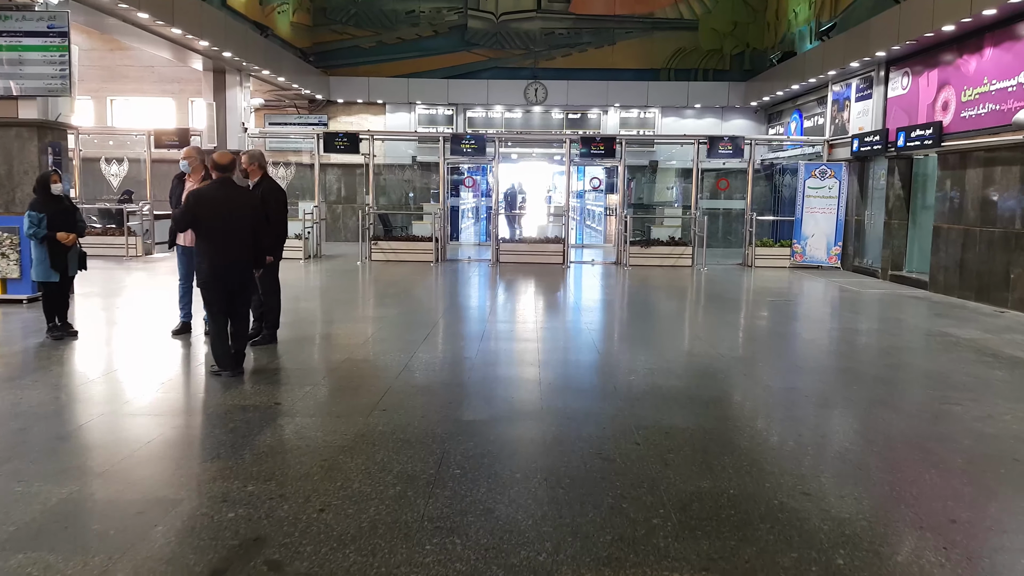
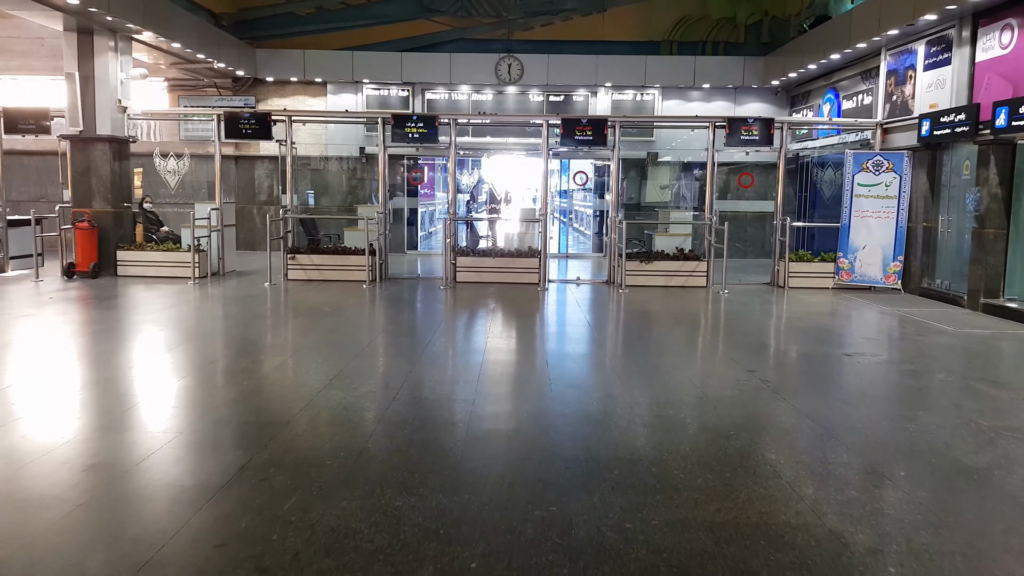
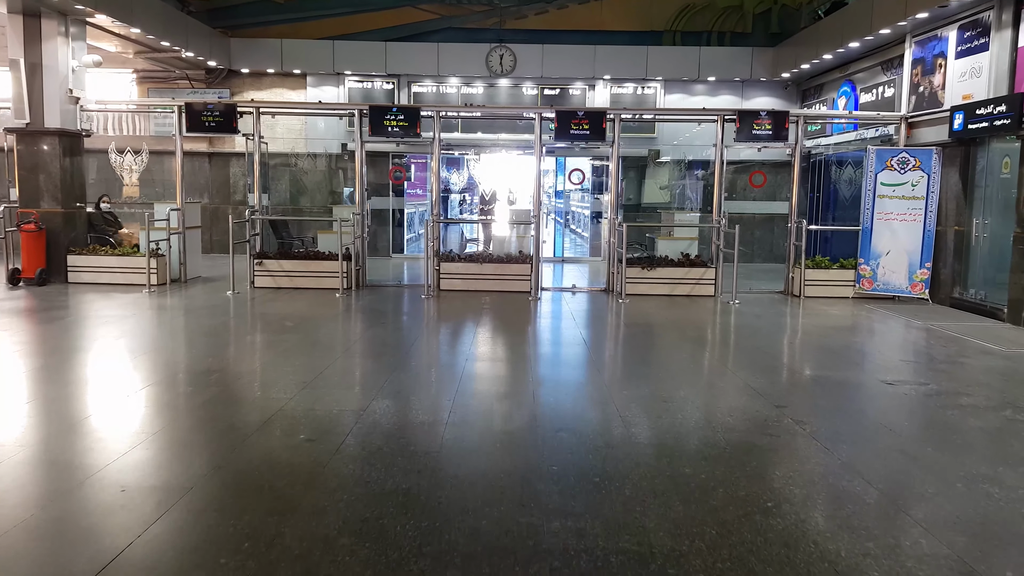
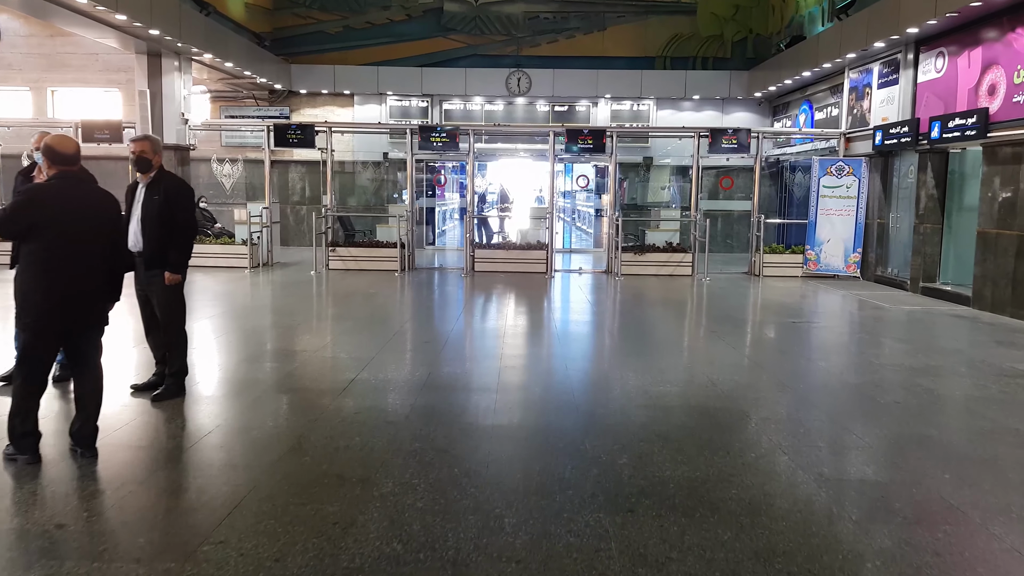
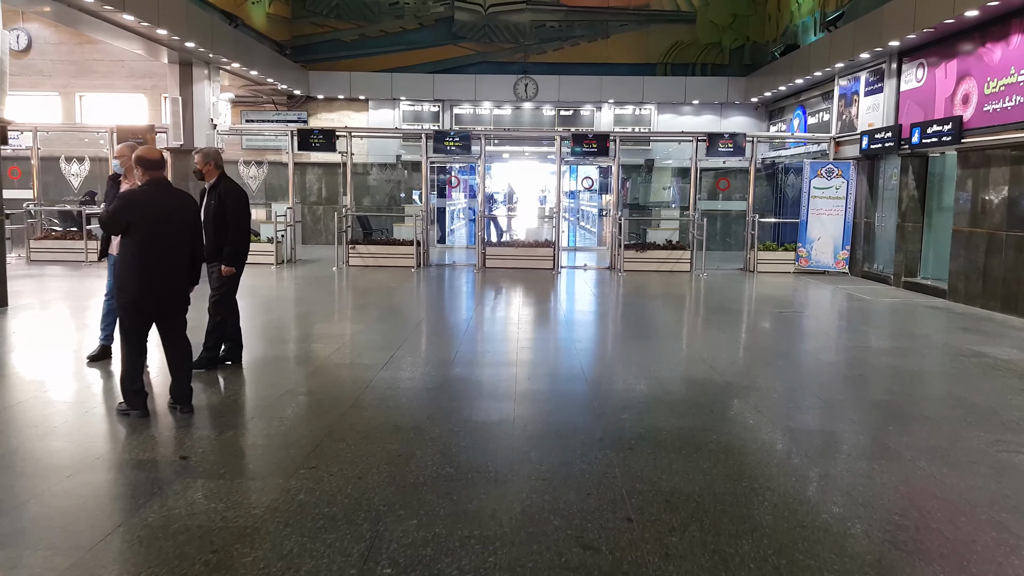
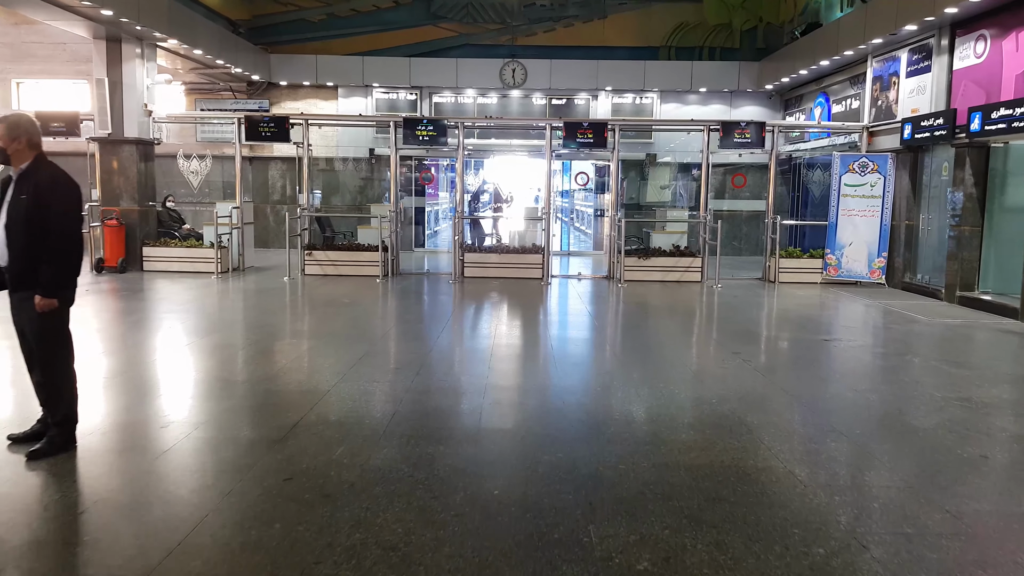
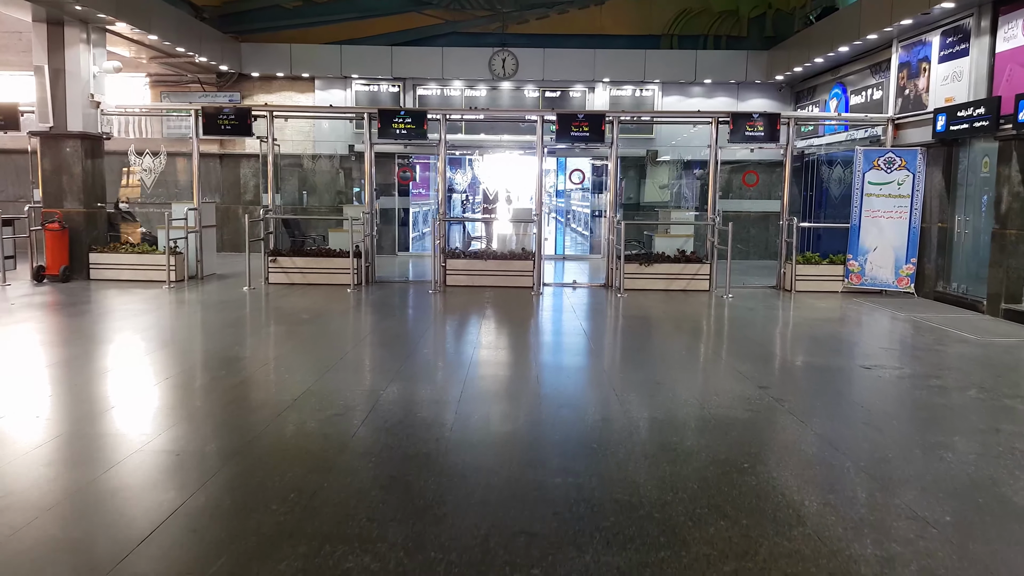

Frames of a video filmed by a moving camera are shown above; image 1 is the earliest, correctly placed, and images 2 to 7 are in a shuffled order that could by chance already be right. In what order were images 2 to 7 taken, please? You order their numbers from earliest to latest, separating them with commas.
5, 4, 6, 2, 7, 3
